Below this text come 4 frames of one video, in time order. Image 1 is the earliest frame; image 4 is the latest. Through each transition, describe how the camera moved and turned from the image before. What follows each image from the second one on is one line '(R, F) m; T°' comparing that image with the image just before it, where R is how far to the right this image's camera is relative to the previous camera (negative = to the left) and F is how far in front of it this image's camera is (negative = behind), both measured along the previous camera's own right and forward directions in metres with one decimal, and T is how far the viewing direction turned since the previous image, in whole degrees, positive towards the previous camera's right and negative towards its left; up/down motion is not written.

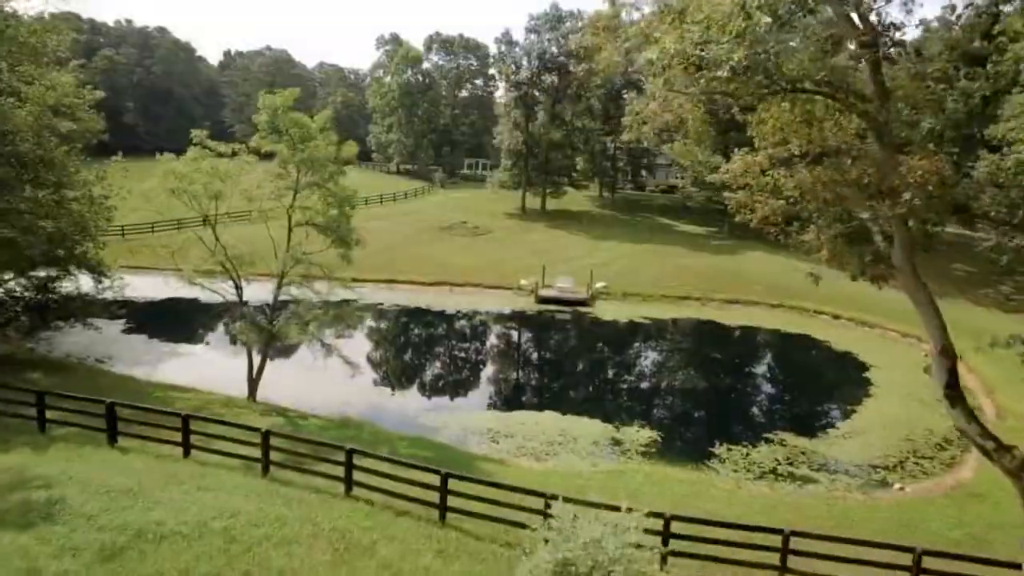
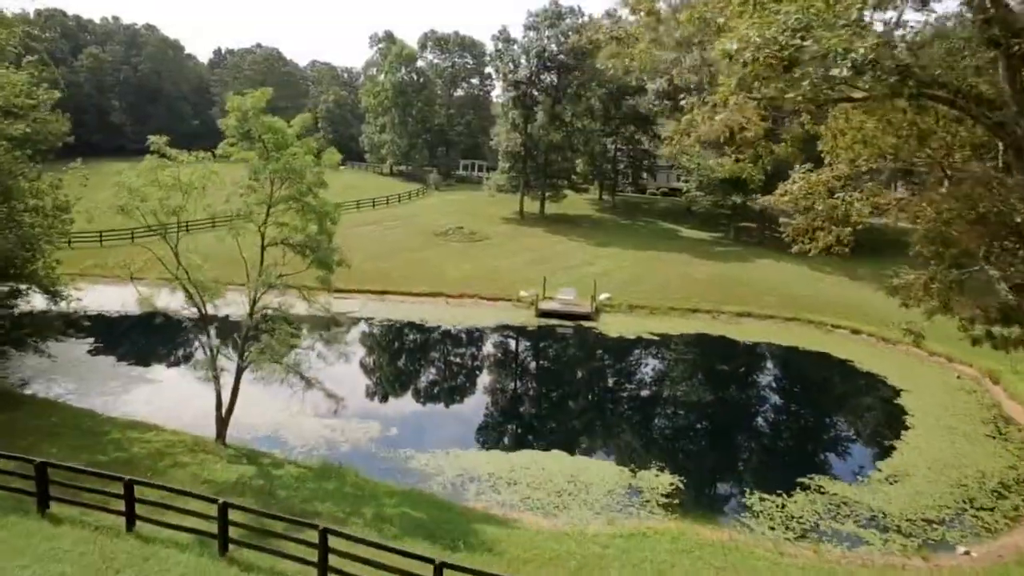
(-0.2, +2.0) m; 0°
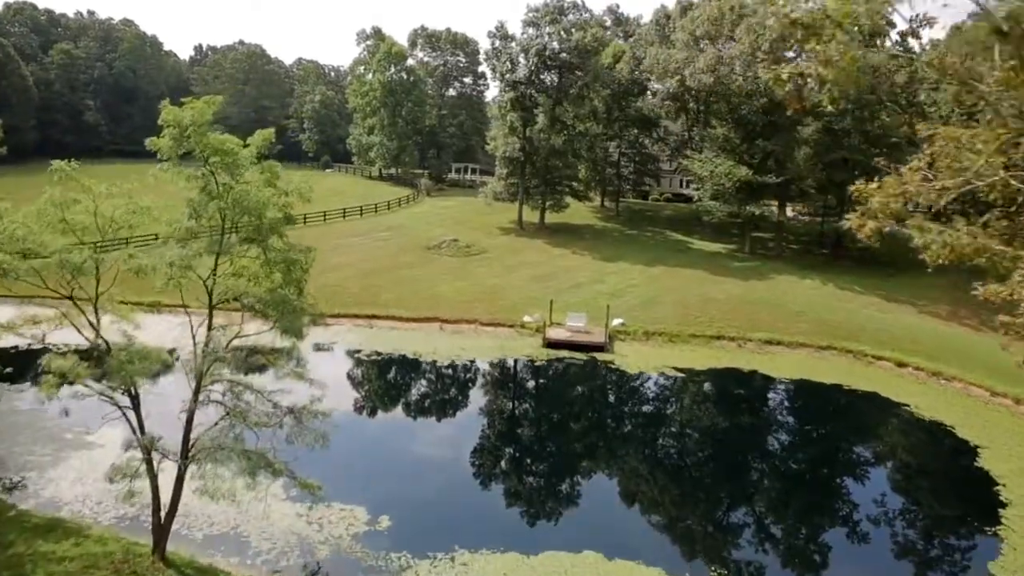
(-0.6, +3.4) m; +1°
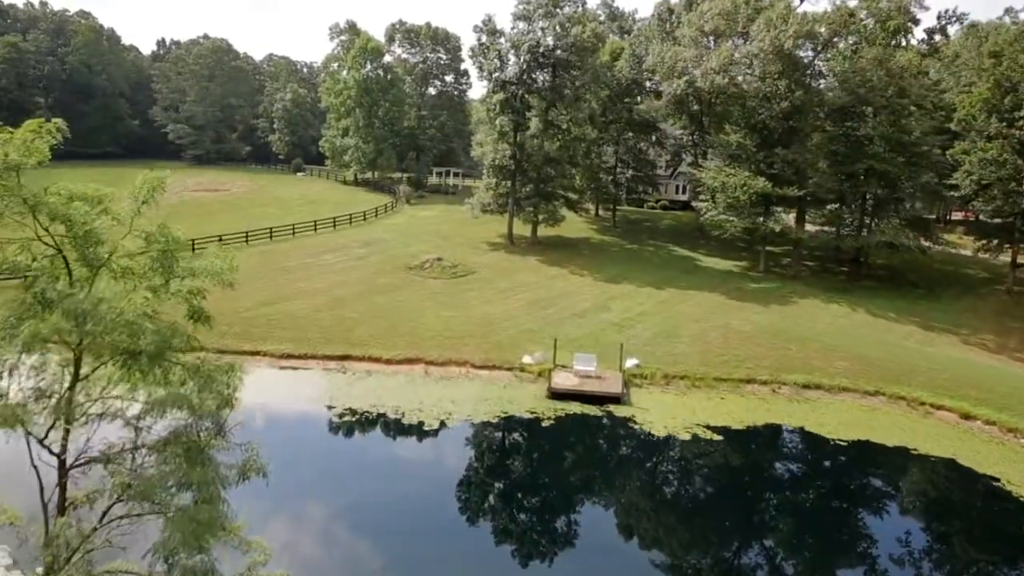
(-0.7, +4.4) m; +2°
